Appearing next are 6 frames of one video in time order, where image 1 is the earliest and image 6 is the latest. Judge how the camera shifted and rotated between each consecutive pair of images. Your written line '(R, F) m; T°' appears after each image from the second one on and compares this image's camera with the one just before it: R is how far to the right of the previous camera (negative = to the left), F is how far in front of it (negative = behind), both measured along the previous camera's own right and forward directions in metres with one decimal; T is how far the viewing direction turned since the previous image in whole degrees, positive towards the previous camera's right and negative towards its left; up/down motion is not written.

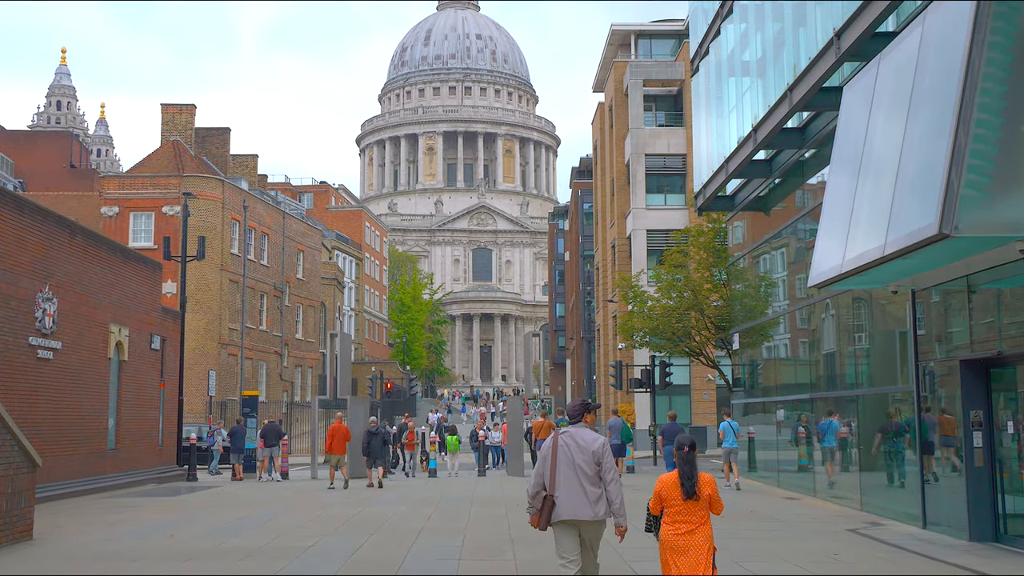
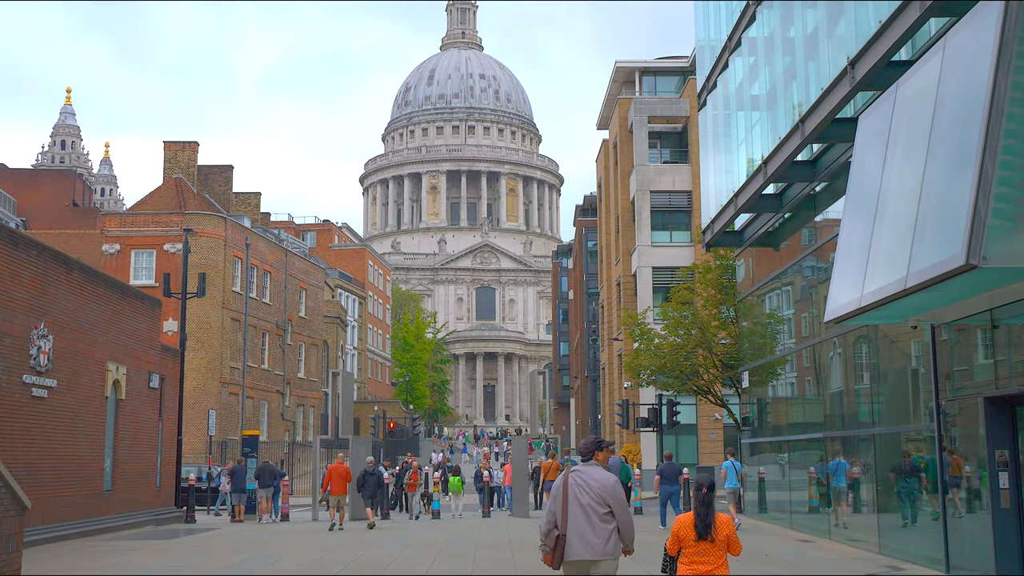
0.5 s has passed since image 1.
(0.0, +0.5) m; 0°
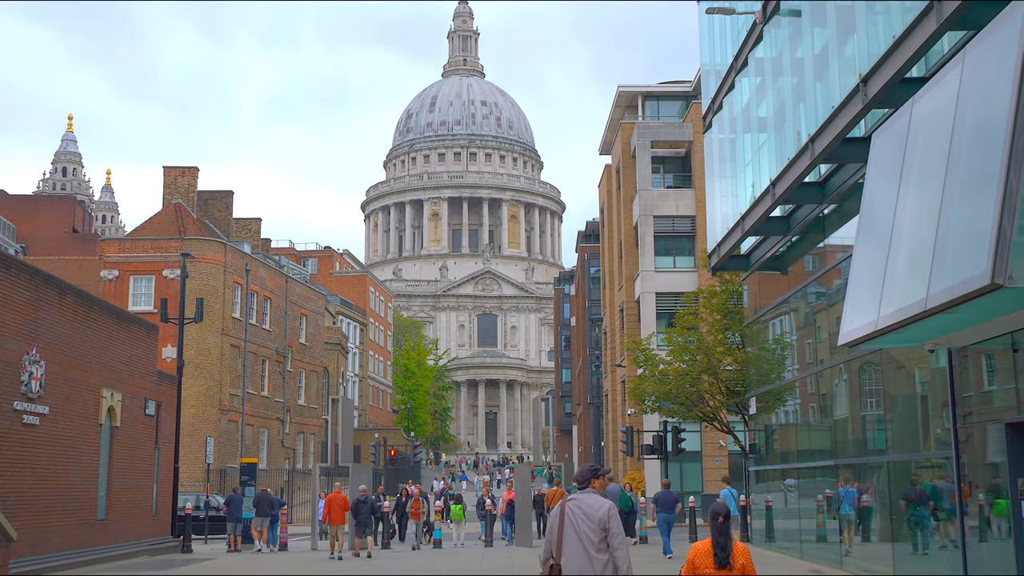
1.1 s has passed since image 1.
(0.0, +0.5) m; 0°
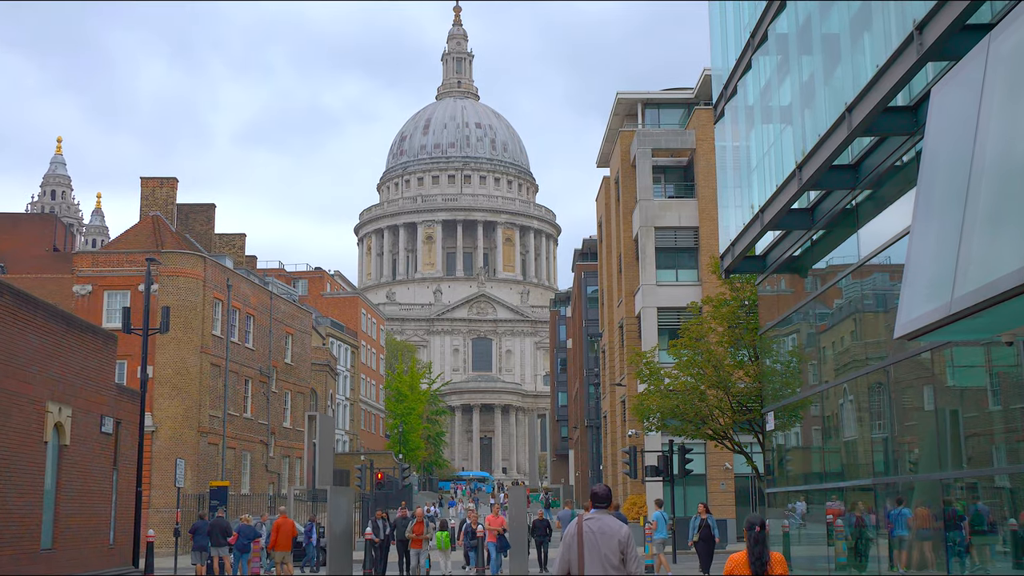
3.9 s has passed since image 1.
(0.0, +2.4) m; 0°
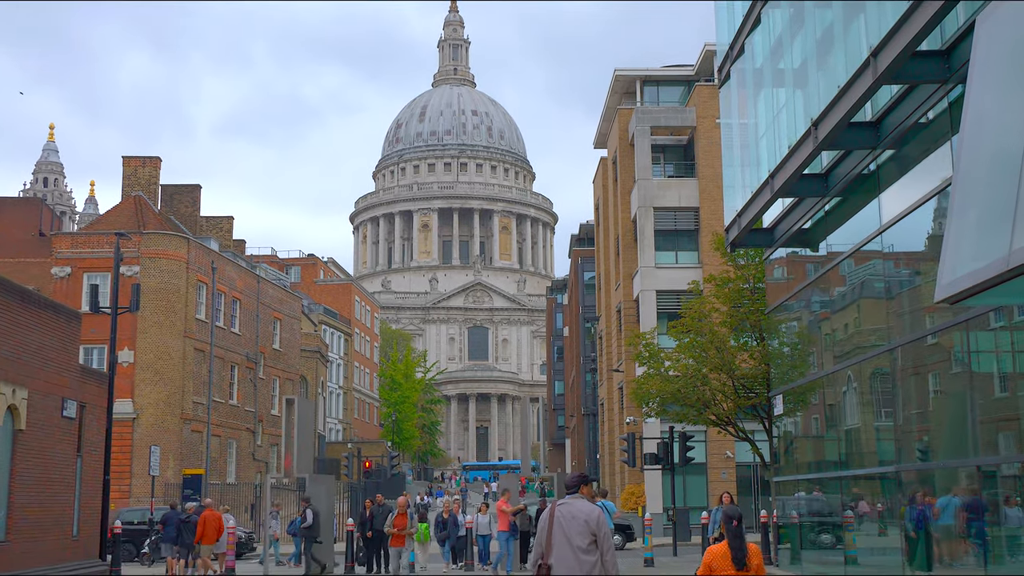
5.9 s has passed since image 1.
(+0.1, +1.6) m; 0°
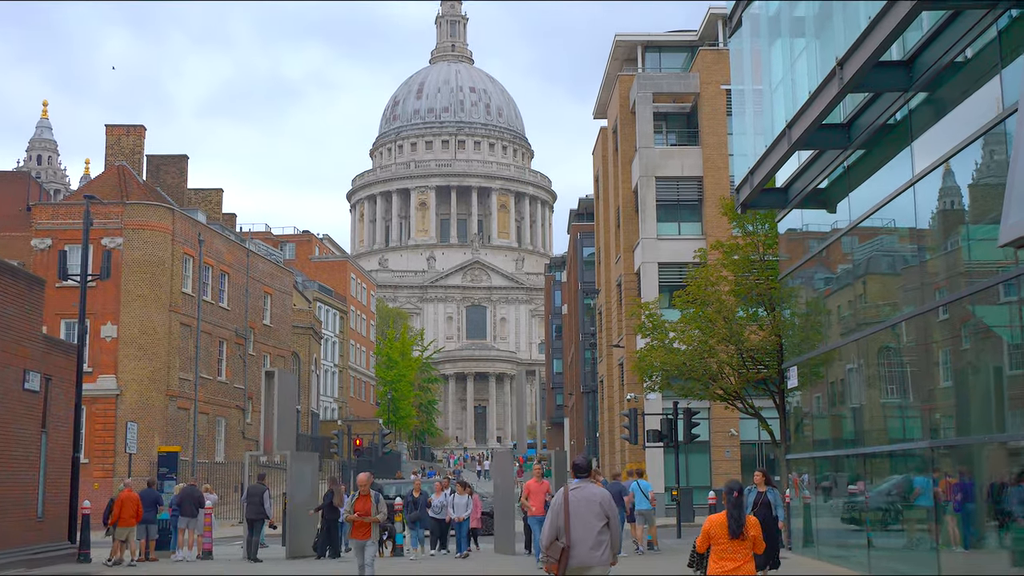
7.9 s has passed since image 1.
(+0.1, +1.5) m; 0°
